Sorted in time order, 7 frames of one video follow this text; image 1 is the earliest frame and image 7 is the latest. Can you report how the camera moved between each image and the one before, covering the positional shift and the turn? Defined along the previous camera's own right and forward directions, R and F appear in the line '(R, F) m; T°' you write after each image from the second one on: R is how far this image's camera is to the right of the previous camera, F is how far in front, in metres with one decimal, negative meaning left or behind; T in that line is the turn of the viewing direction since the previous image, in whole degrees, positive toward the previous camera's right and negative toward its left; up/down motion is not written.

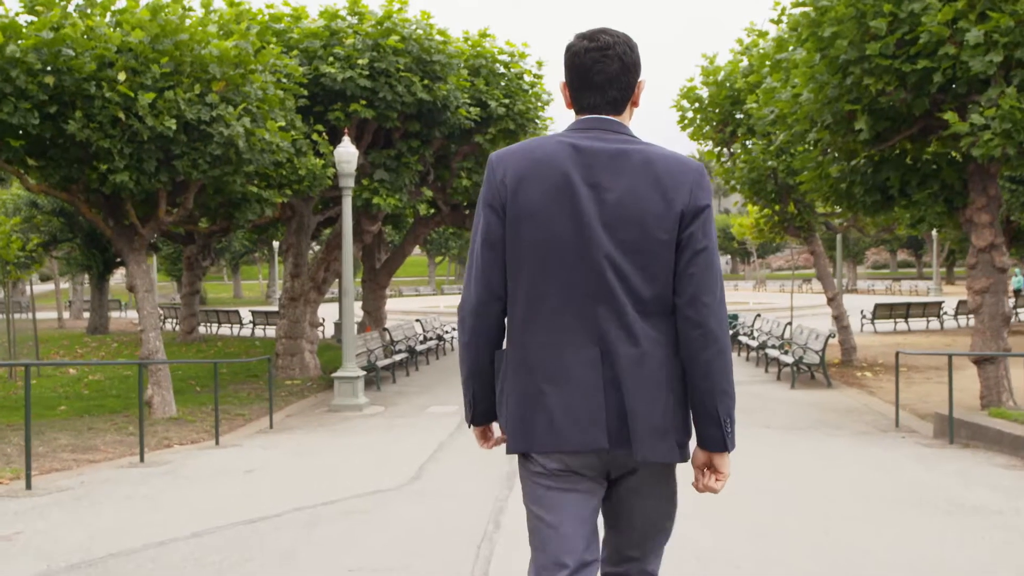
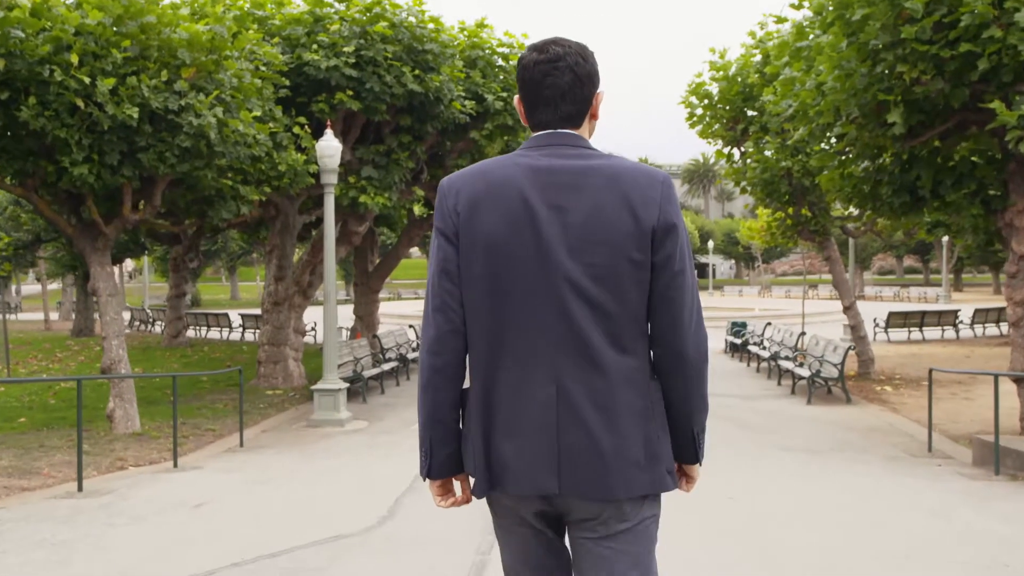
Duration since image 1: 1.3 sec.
(+0.1, +0.9) m; 0°
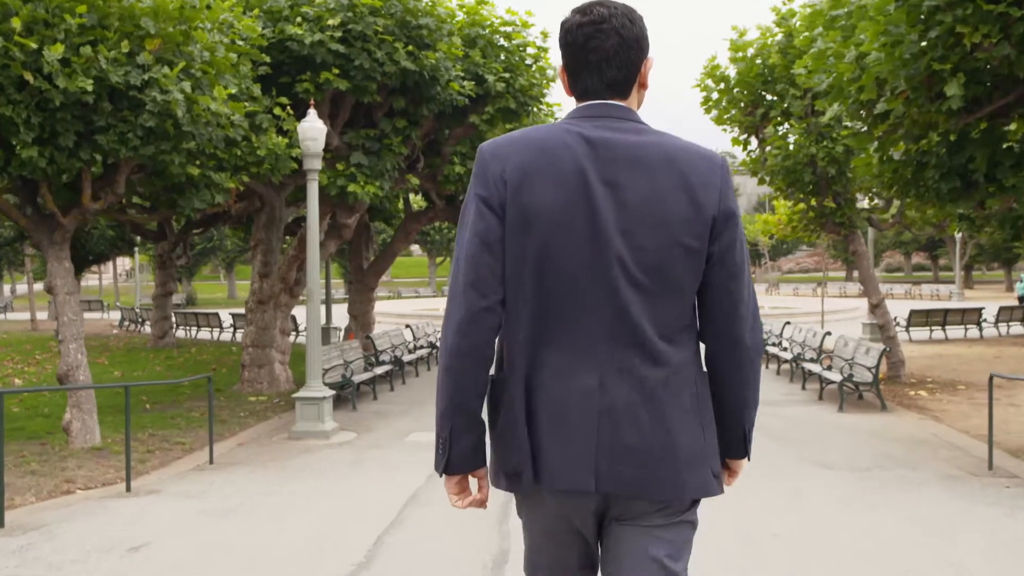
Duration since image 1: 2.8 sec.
(0.0, +1.0) m; 0°
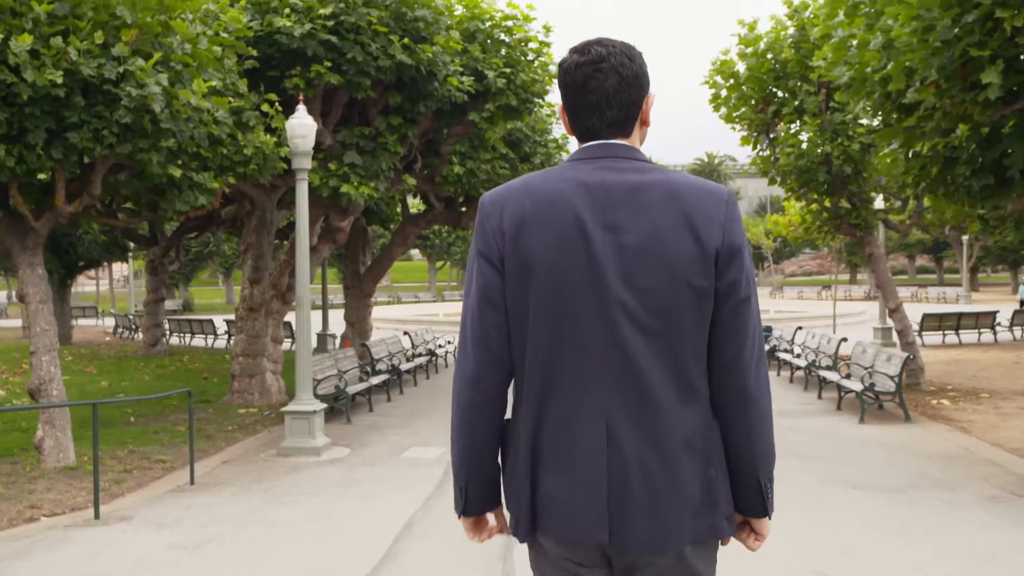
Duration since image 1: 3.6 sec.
(0.0, +0.6) m; 0°
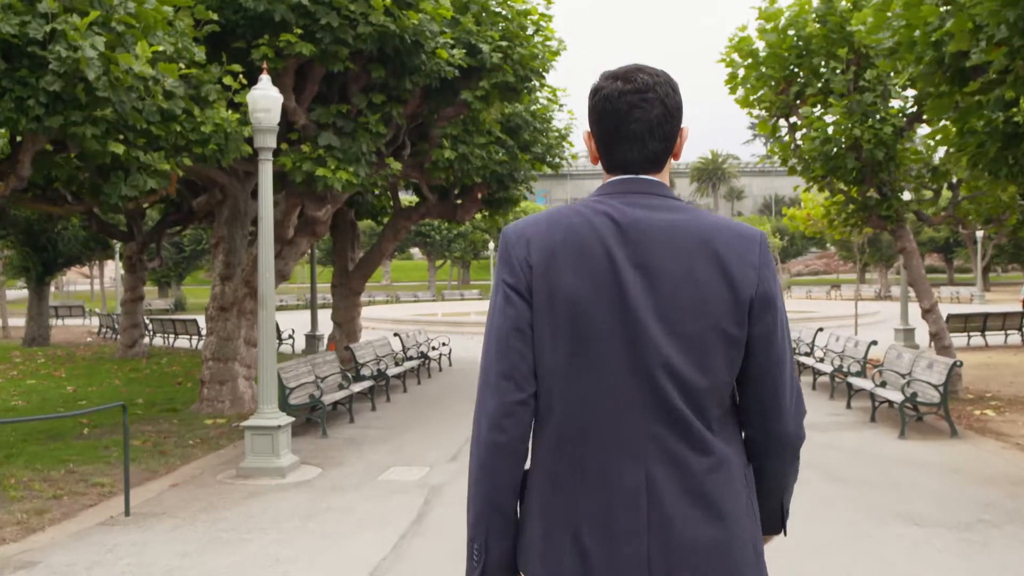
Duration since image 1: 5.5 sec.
(+0.1, +1.2) m; 0°
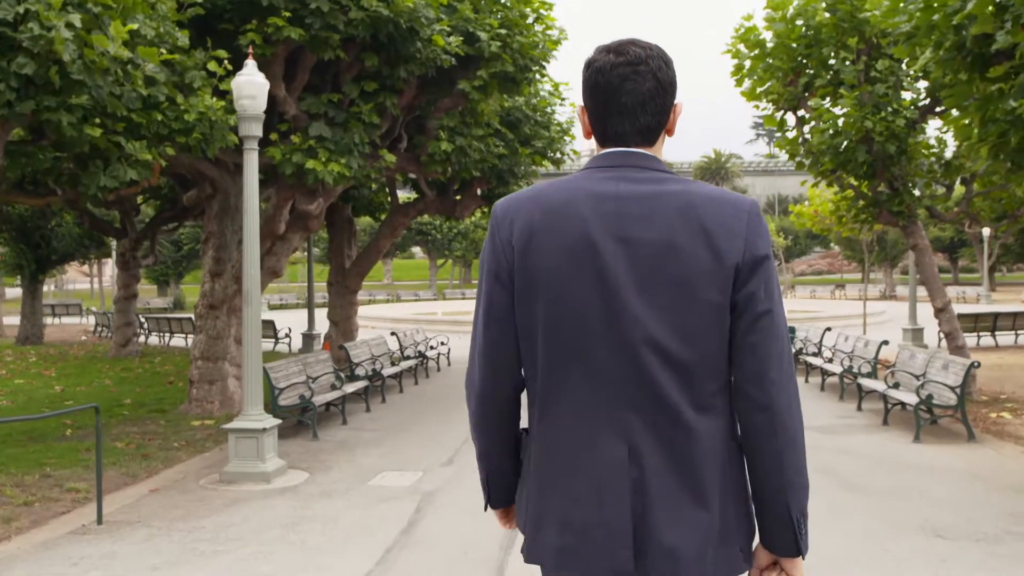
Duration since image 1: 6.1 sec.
(0.0, +0.4) m; 0°
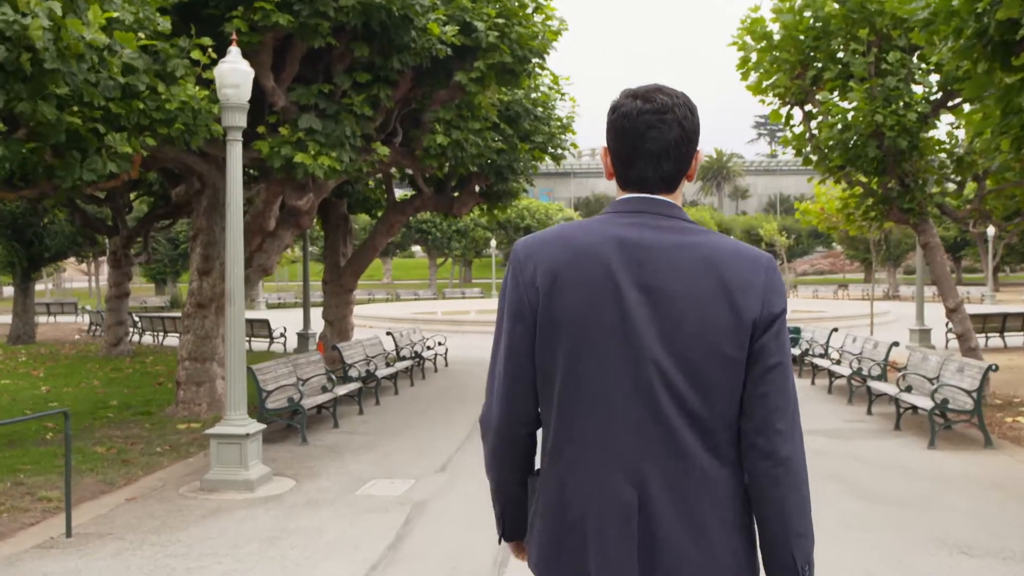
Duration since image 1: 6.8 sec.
(0.0, +0.4) m; 0°
